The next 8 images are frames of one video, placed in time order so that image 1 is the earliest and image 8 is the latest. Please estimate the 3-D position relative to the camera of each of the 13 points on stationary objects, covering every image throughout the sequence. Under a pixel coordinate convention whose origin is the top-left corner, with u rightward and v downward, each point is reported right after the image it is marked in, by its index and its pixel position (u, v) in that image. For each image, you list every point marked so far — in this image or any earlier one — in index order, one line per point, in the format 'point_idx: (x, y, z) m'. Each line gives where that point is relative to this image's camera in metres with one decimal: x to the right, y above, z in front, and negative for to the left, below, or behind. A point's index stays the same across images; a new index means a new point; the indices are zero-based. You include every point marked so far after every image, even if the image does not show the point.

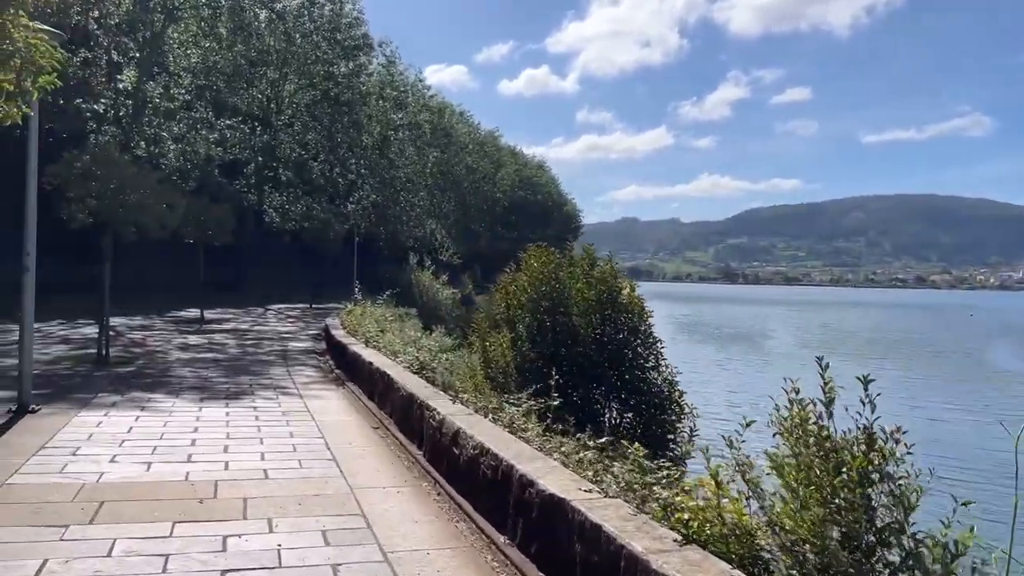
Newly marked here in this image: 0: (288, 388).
0: (-3.5, -1.6, +13.1) m
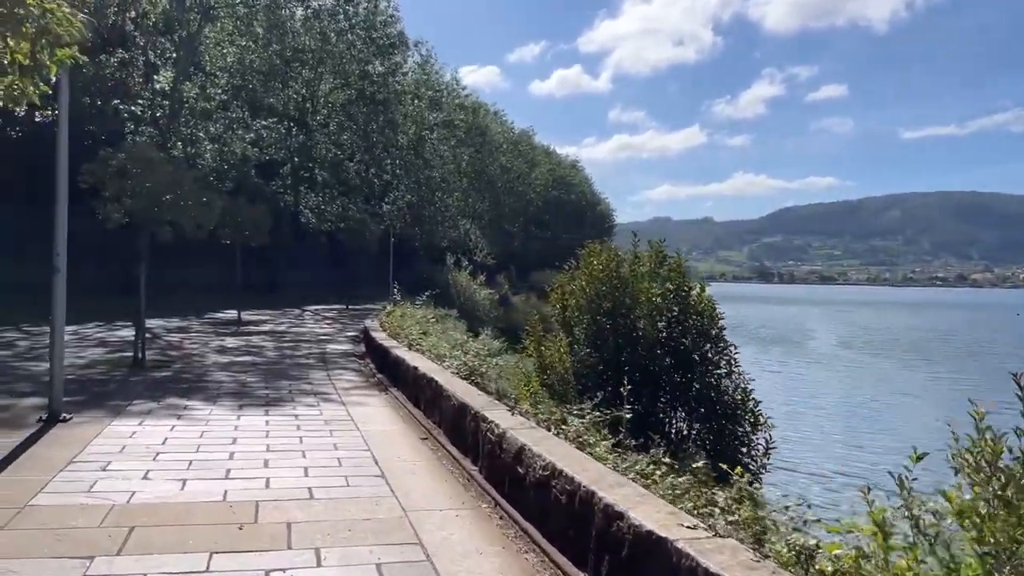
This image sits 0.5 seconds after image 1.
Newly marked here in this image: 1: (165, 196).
0: (-2.7, -1.6, +12.4) m
1: (-6.7, +1.8, +16.1) m
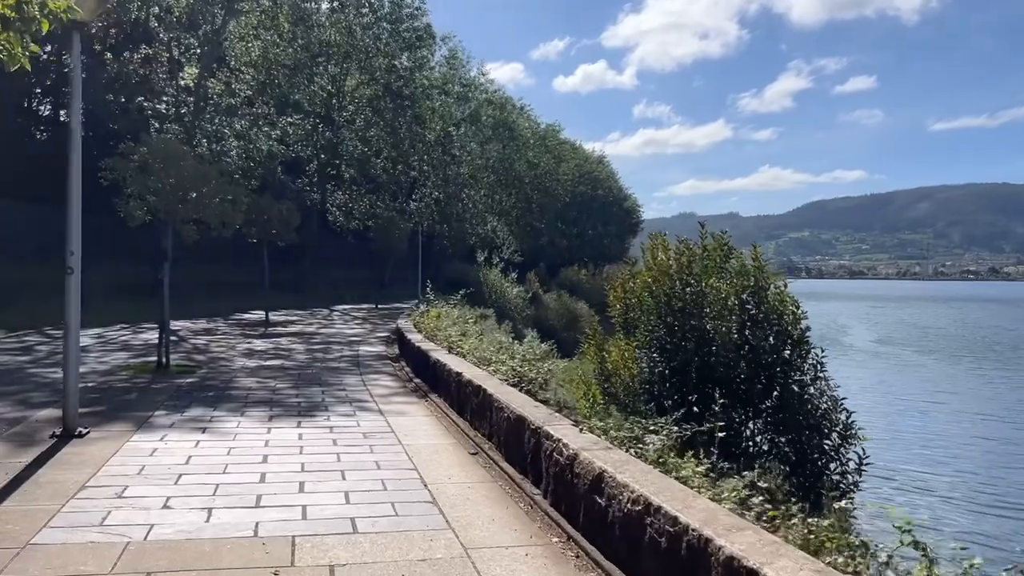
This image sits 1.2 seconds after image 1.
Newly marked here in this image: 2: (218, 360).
0: (-2.0, -1.6, +11.6) m
1: (-5.9, +1.8, +15.3) m
2: (-5.6, -1.4, +16.0) m
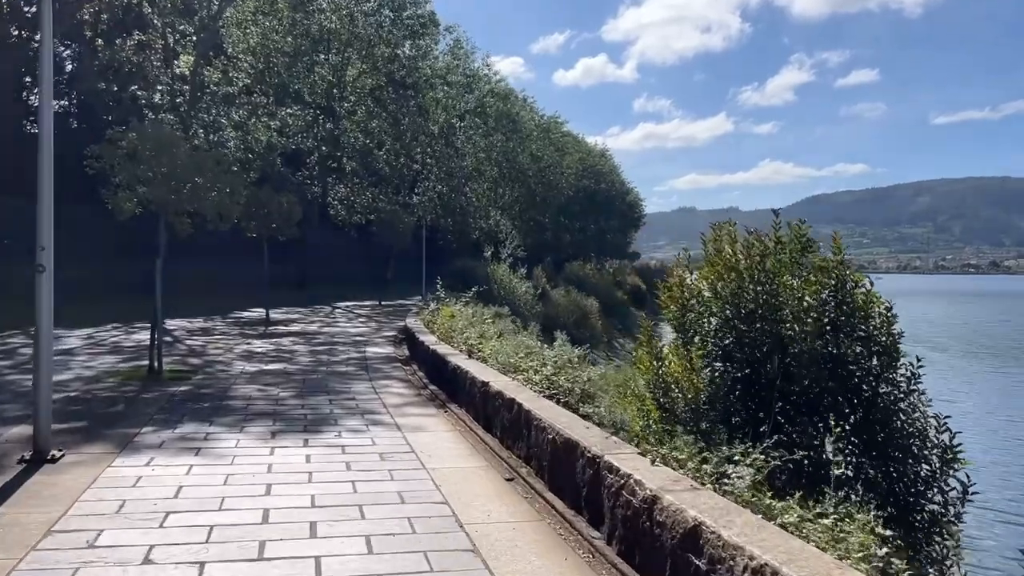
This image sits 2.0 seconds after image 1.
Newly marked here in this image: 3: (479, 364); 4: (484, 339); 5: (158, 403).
0: (-1.7, -1.5, +10.4) m
1: (-5.6, +1.8, +14.1) m
2: (-5.2, -1.3, +14.8) m
3: (-0.4, -1.0, +10.8) m
4: (-0.4, -0.8, +12.5) m
5: (-4.5, -1.5, +10.6) m
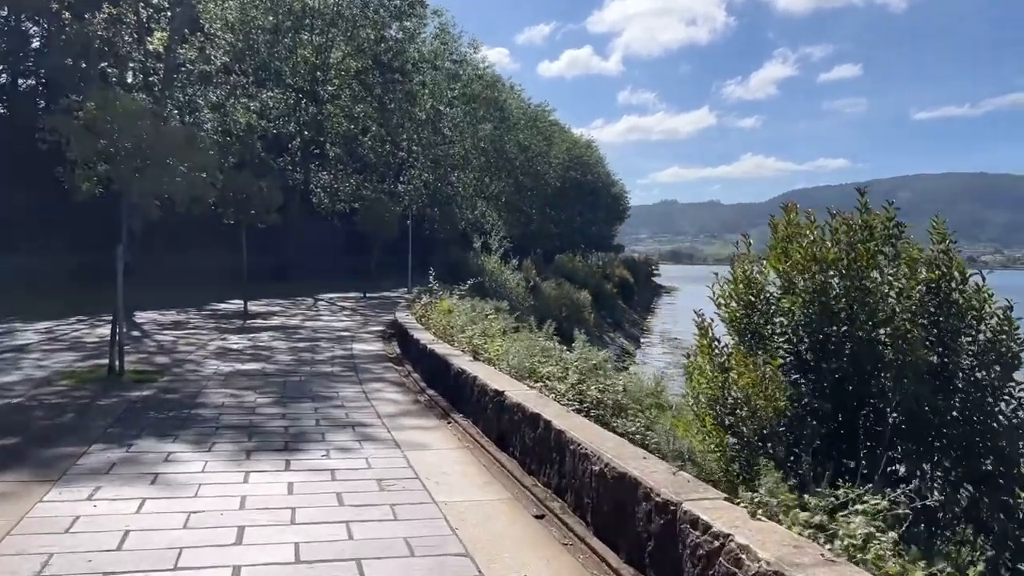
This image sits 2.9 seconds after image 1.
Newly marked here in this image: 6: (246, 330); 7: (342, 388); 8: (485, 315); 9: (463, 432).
0: (-1.5, -1.5, +9.0) m
1: (-5.5, +2.0, +12.6) m
2: (-5.2, -1.2, +13.3) m
3: (-0.3, -0.9, +9.4) m
4: (-0.3, -0.7, +11.1) m
5: (-4.3, -1.4, +9.1) m
6: (-6.1, -1.0, +19.2) m
7: (-2.3, -1.3, +11.2) m
8: (-0.5, -0.5, +14.2) m
9: (-0.5, -1.5, +8.7) m
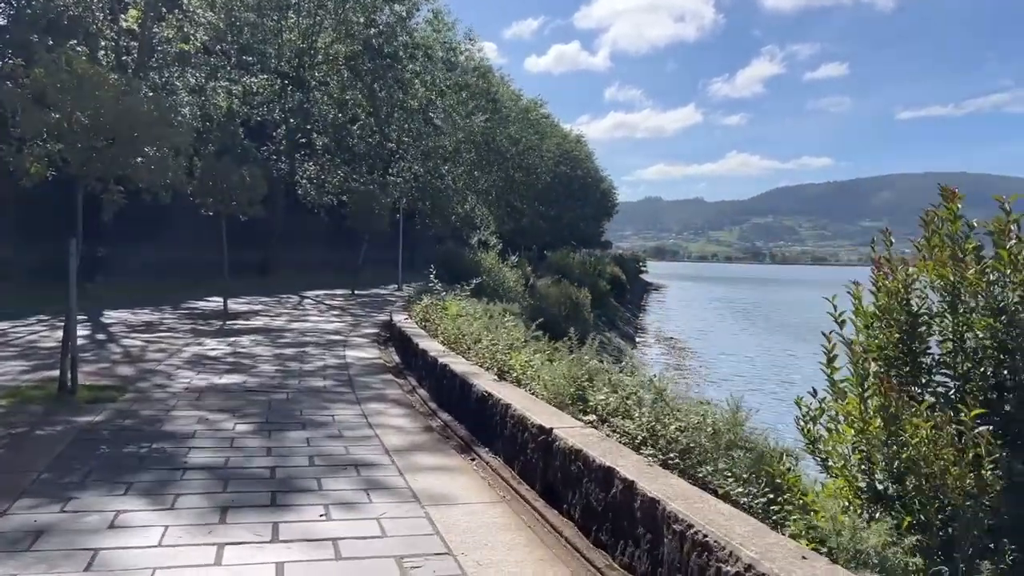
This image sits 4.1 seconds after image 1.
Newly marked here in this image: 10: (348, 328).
0: (-1.1, -1.5, +7.2) m
1: (-5.2, +2.0, +10.7) m
2: (-4.9, -1.2, +11.4) m
3: (+0.1, -1.0, +7.7) m
4: (0.0, -0.7, +9.4) m
5: (-4.0, -1.4, +7.3) m
6: (-5.9, -0.9, +17.4) m
7: (-2.0, -1.4, +9.4) m
8: (-0.2, -0.5, +12.5) m
9: (-0.1, -1.6, +6.9) m
10: (-3.8, -0.9, +19.4) m
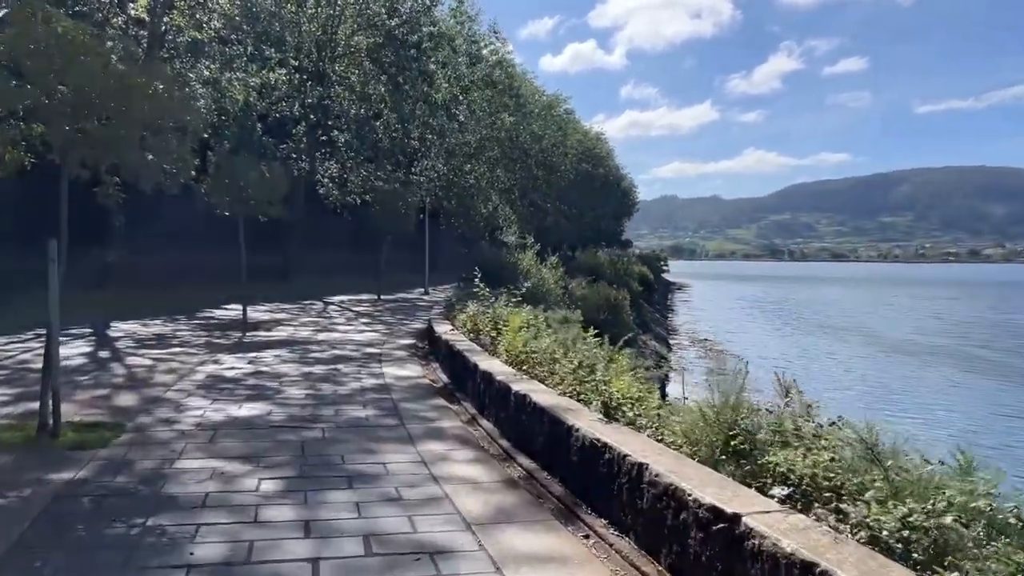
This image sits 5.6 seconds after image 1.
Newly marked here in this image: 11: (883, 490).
0: (-0.3, -1.6, +5.1) m
1: (-4.3, +1.9, +8.7) m
2: (-4.0, -1.3, +9.4) m
3: (+0.9, -1.0, +5.6) m
4: (+0.9, -0.8, +7.3) m
5: (-3.2, -1.5, +5.3) m
6: (-4.9, -1.1, +15.4) m
7: (-1.1, -1.5, +7.4) m
8: (+0.7, -0.6, +10.4) m
9: (+0.7, -1.6, +4.8) m
10: (-2.7, -1.0, +17.3) m
11: (+1.7, -1.0, +4.3) m
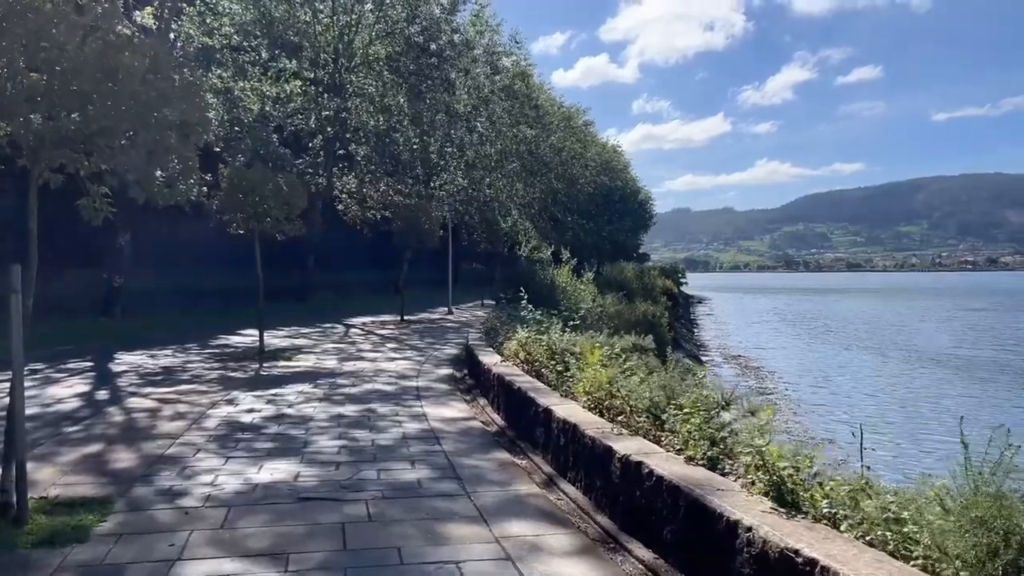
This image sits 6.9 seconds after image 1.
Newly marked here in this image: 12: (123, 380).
0: (+0.4, -1.8, +3.2) m
1: (-3.6, +1.5, +7.0) m
2: (-3.2, -1.6, +7.6) m
3: (+1.6, -1.2, +3.7) m
4: (+1.6, -1.0, +5.4) m
5: (-2.4, -1.7, +3.5) m
6: (-4.0, -1.5, +13.6) m
7: (-0.3, -1.7, +5.5) m
8: (+1.5, -0.8, +8.5) m
9: (+1.4, -1.8, +2.9) m
10: (-1.8, -1.5, +15.5) m
11: (+2.4, -1.1, +2.4) m
12: (-6.2, -1.4, +13.6) m
